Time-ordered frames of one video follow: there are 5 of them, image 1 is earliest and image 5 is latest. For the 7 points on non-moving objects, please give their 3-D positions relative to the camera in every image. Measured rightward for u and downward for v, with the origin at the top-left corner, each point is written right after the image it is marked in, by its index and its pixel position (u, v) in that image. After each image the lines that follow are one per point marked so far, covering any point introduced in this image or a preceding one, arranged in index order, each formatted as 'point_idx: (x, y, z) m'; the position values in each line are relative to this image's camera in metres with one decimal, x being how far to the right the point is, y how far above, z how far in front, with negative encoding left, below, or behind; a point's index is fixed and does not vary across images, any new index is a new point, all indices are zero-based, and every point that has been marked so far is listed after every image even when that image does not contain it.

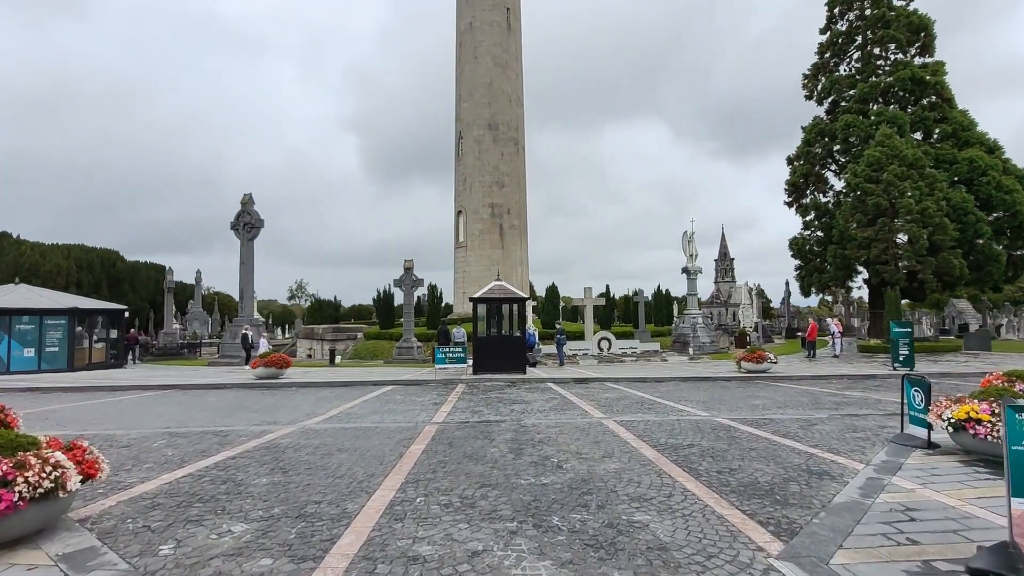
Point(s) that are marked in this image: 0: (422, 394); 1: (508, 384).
0: (-2.3, -2.7, +13.6) m
1: (-0.1, -2.8, +15.1) m
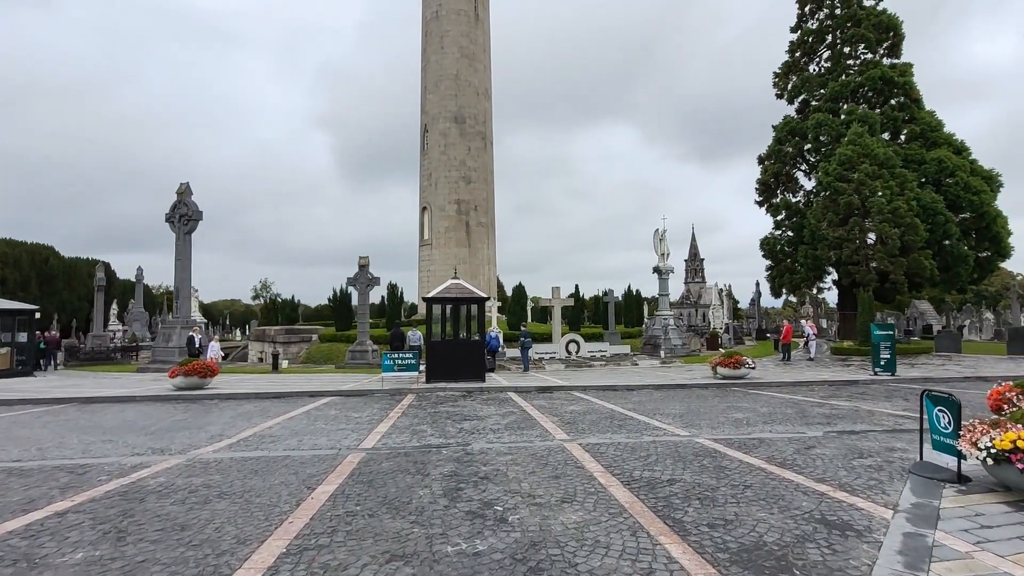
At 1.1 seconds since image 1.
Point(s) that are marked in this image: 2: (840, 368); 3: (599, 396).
0: (-3.3, -2.6, +11.9) m
1: (-1.2, -2.7, +13.5) m
2: (+11.6, -2.9, +18.8) m
3: (+2.2, -2.7, +13.2) m
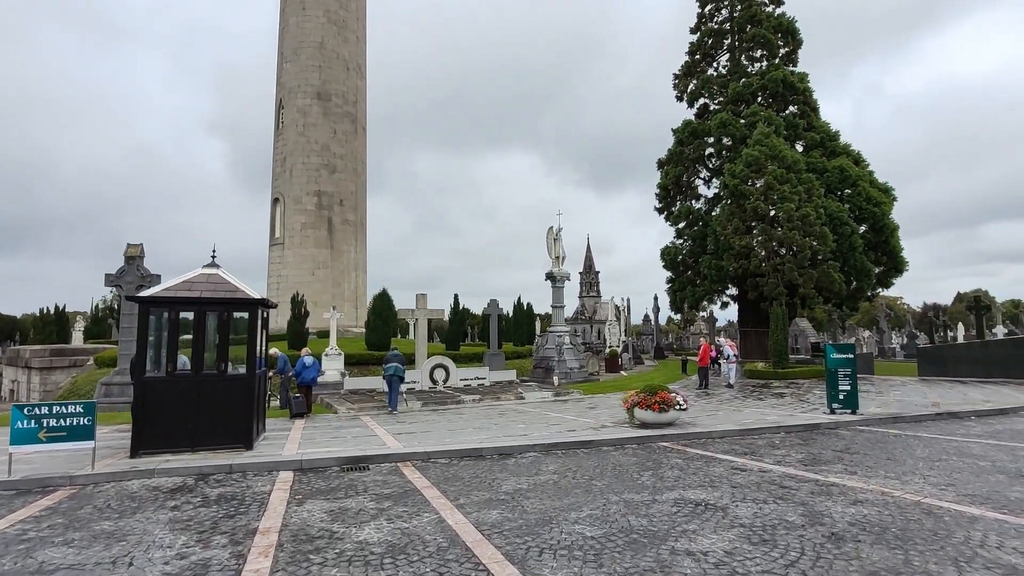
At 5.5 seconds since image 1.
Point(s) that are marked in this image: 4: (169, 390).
0: (-6.0, -2.4, +4.8) m
1: (-4.3, -2.6, +6.8) m
2: (+7.3, -3.1, +14.4) m
3: (-0.9, -2.6, +7.1) m
4: (-5.4, -1.6, +8.3) m
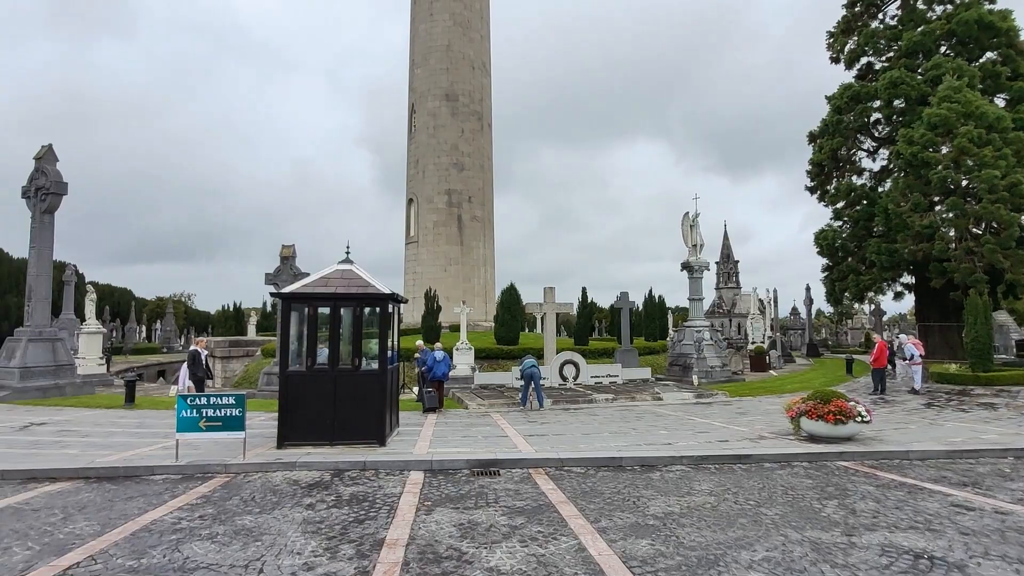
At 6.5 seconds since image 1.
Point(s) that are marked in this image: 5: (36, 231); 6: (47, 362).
0: (-4.7, -2.4, +5.3) m
1: (-2.6, -2.5, +6.8) m
2: (+10.5, -2.8, +11.6) m
3: (+0.8, -2.5, +6.3) m
4: (-3.3, -1.5, +8.5) m
5: (-16.1, +1.9, +18.1) m
6: (-15.0, -2.4, +17.2) m
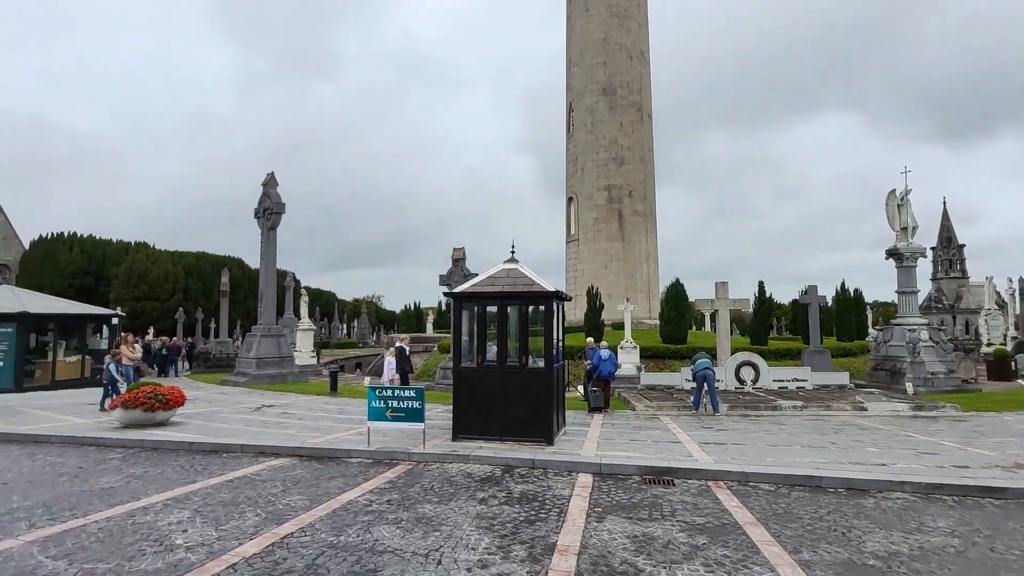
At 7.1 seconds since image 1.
0: (-2.8, -2.4, +6.2) m
1: (-0.4, -2.5, +7.0) m
2: (+13.5, -2.5, +7.7) m
3: (+2.7, -2.4, +5.5) m
4: (-0.5, -1.5, +8.9) m
5: (-10.1, +1.8, +21.8) m
6: (-9.2, -2.5, +20.6) m
